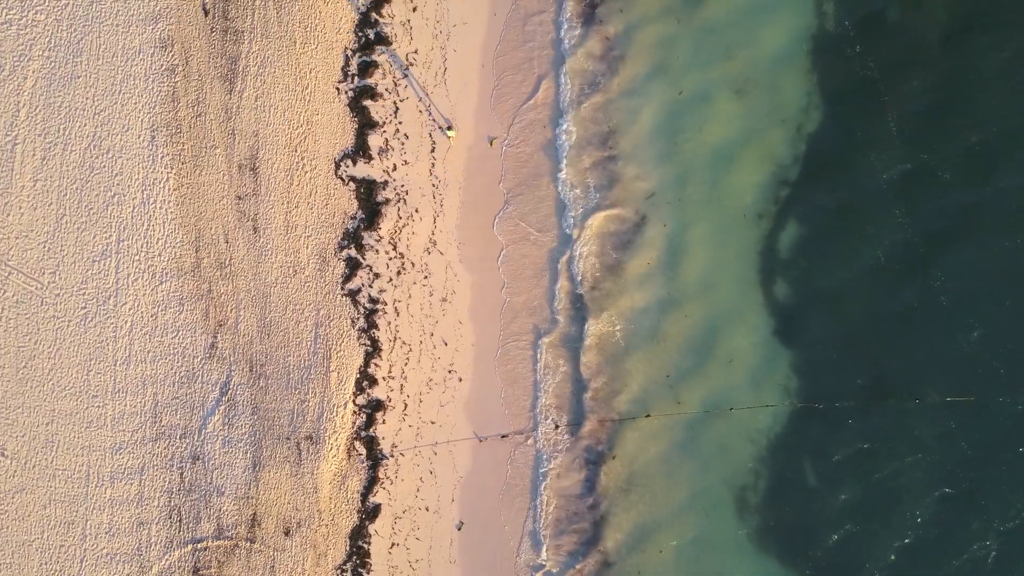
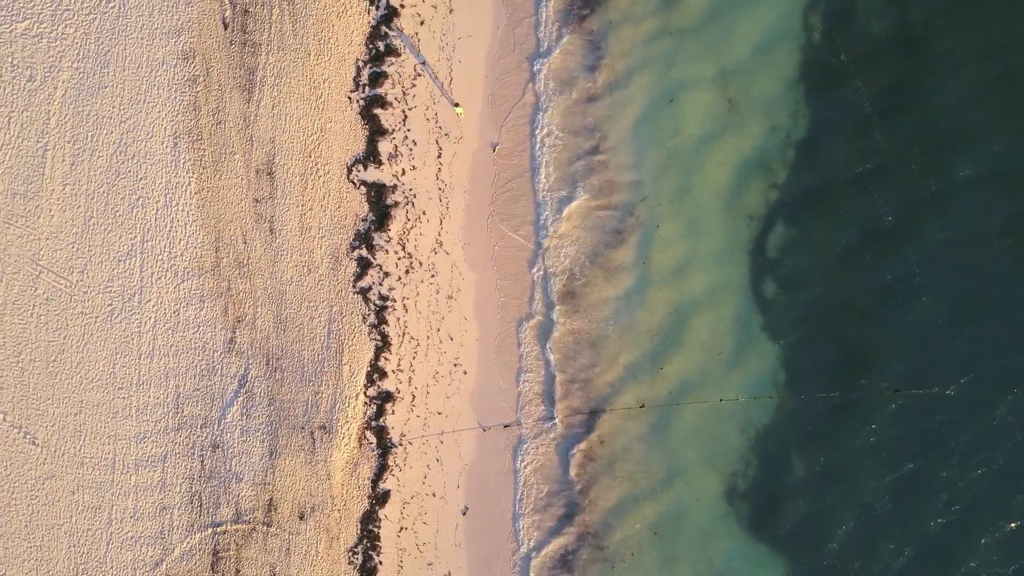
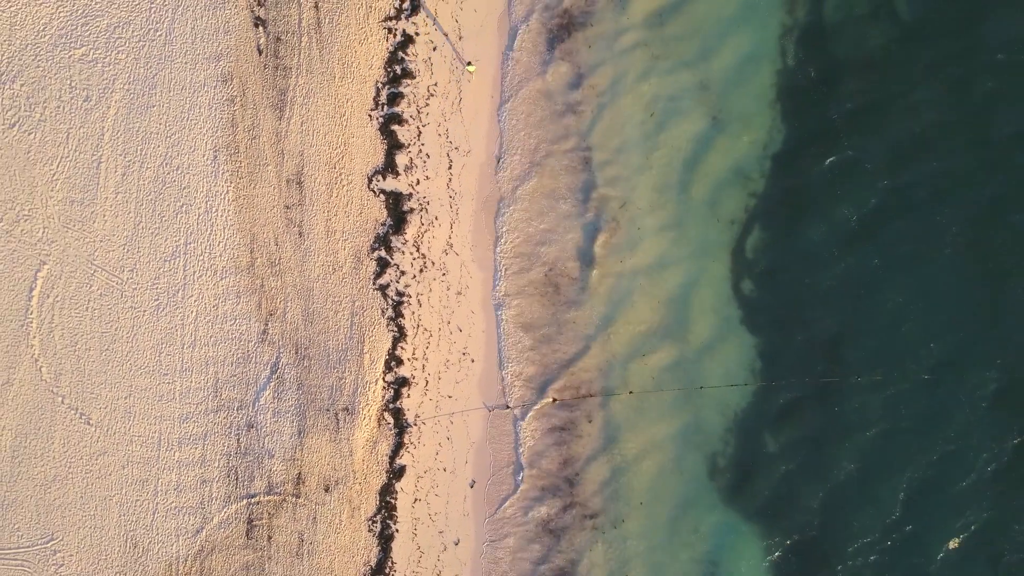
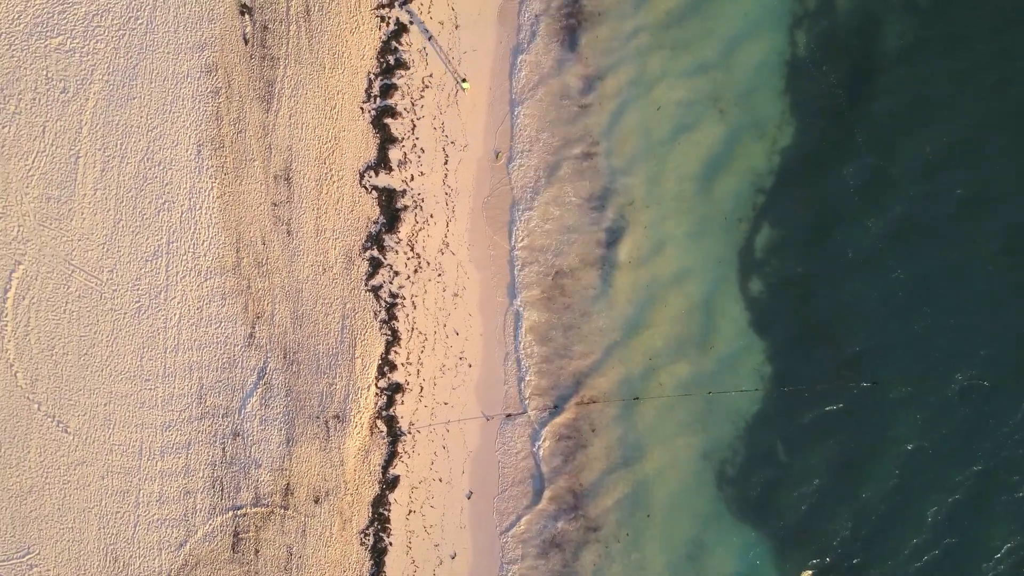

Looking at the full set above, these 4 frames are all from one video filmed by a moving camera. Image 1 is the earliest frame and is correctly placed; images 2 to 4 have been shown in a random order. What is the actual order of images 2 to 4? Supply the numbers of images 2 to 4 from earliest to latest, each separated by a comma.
2, 4, 3
